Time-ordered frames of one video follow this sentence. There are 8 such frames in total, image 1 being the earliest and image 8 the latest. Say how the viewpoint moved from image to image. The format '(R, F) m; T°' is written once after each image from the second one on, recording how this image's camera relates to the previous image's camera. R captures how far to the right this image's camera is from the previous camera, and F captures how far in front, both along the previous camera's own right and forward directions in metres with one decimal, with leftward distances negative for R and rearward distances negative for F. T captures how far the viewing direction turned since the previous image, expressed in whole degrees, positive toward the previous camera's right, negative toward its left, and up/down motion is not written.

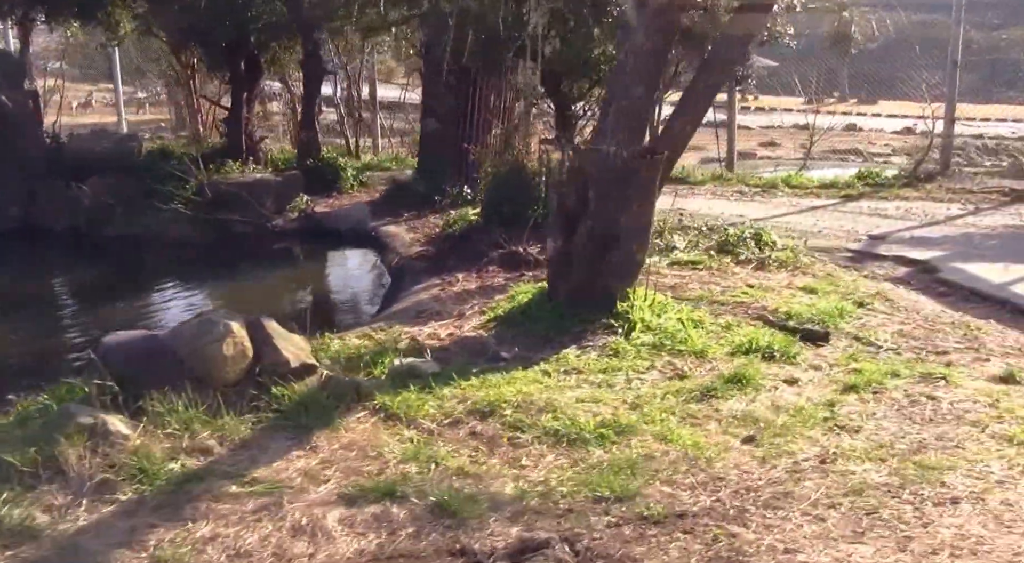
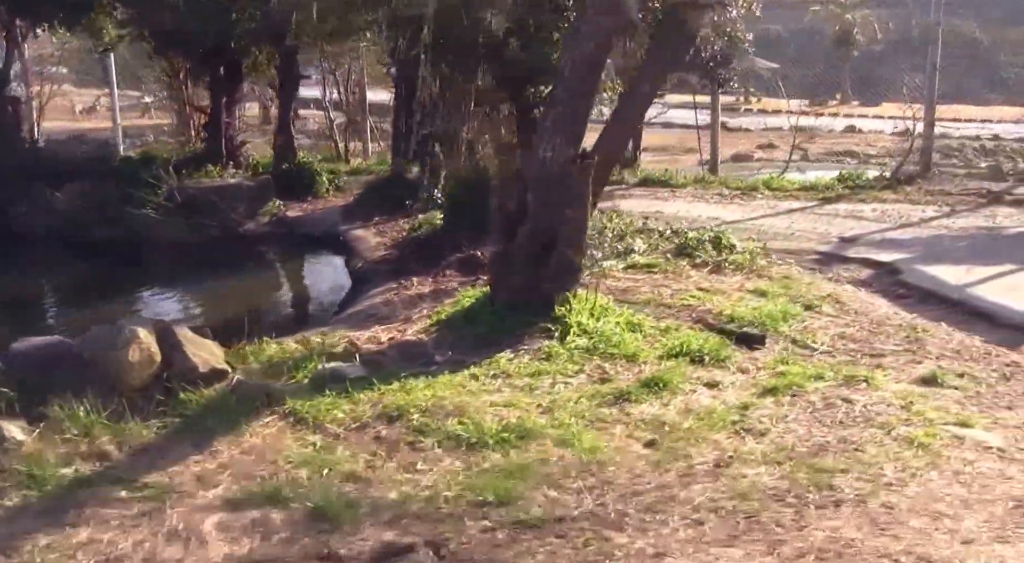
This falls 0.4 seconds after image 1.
(+0.4, 0.0) m; 0°
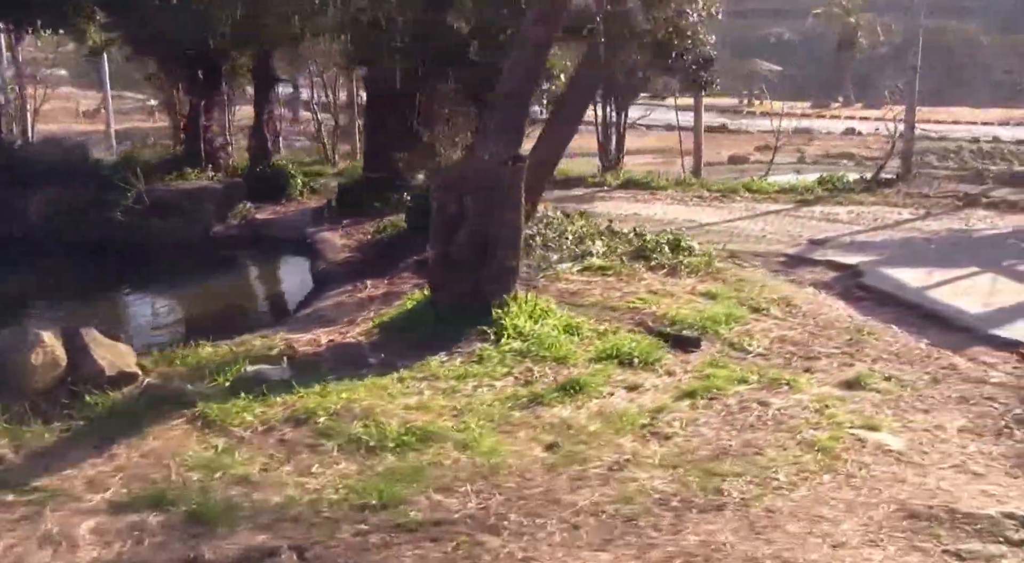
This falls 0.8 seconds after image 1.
(+0.4, 0.0) m; 0°
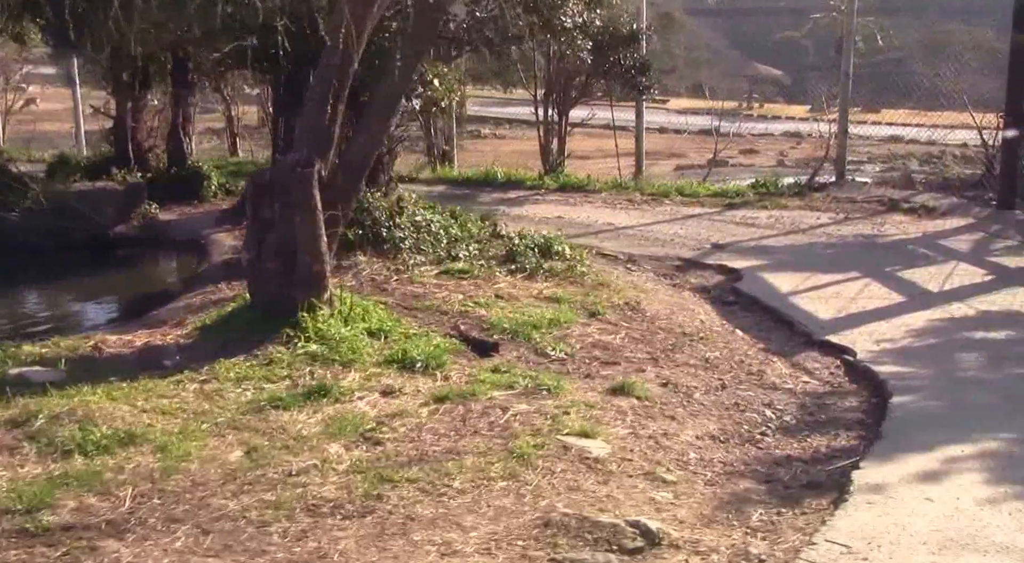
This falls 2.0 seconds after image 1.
(+1.1, 0.0) m; 0°
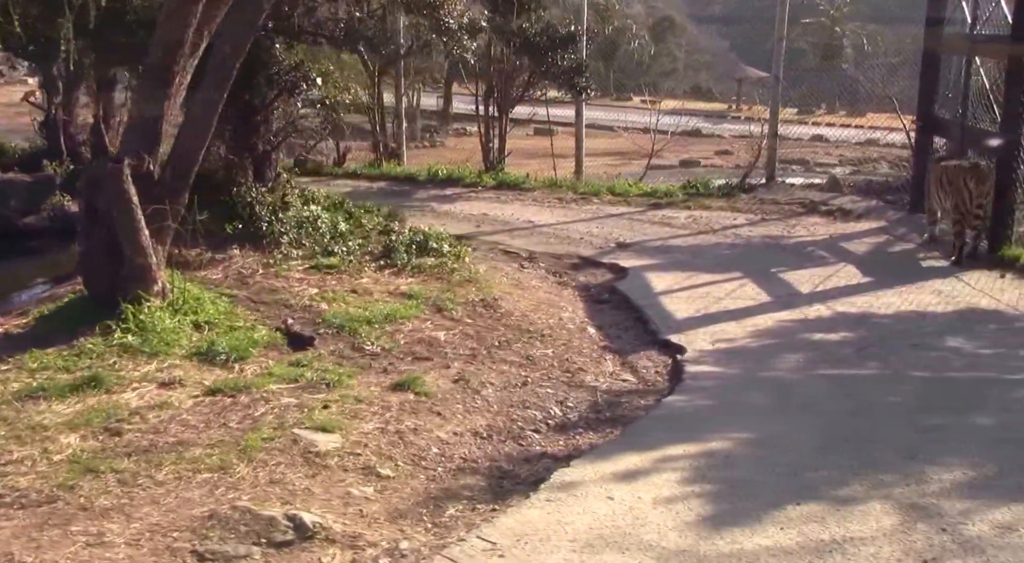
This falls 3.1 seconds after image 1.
(+0.9, 0.0) m; 0°
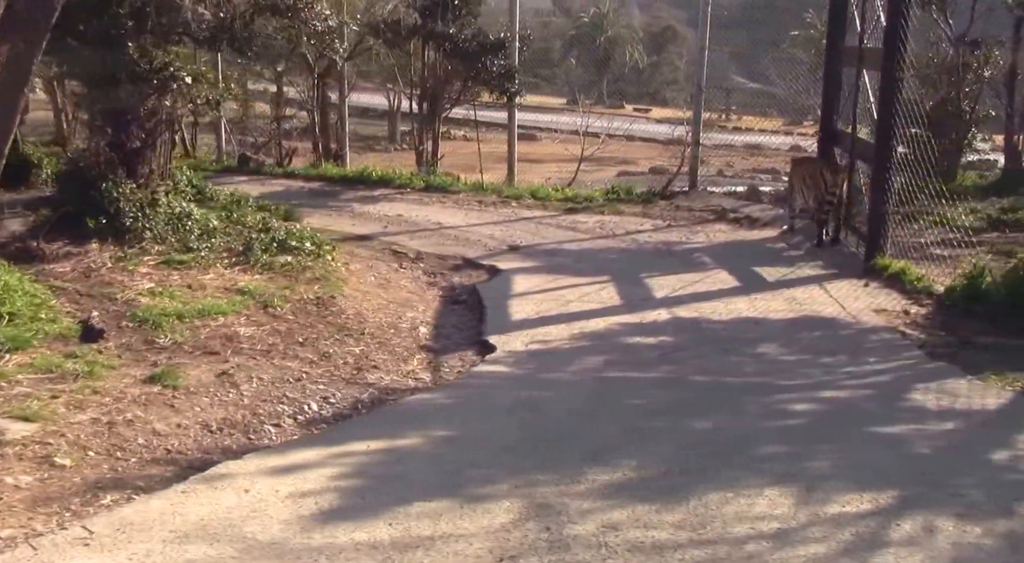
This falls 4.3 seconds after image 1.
(+1.1, 0.0) m; 0°
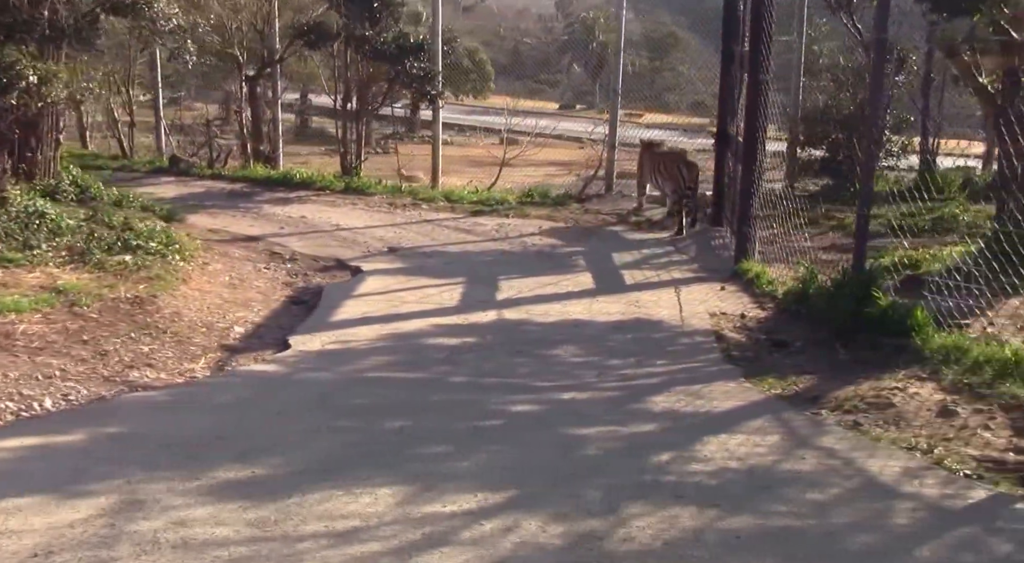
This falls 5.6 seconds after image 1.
(+1.2, 0.0) m; 0°
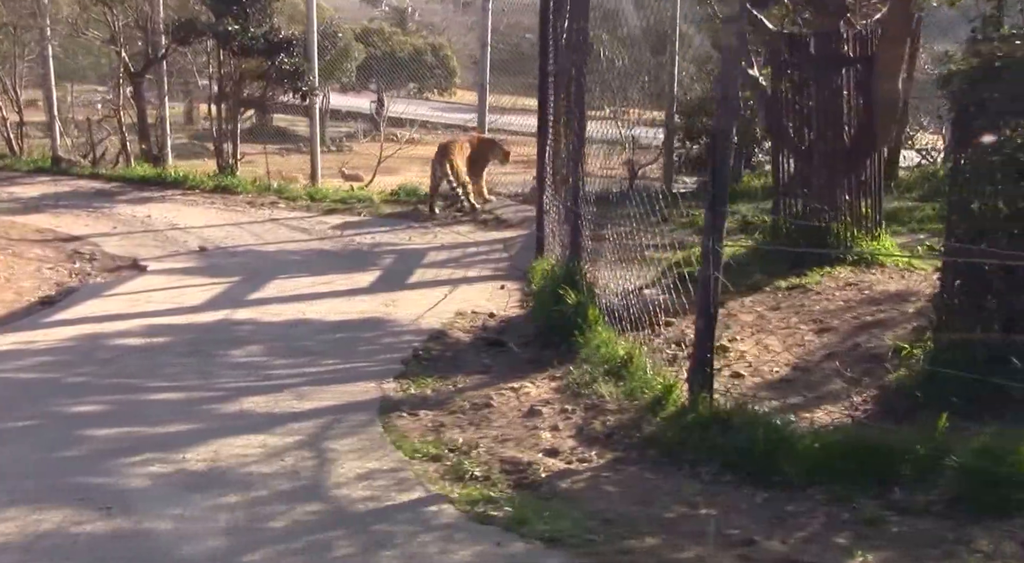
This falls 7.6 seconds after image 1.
(+1.8, +0.1) m; +1°
